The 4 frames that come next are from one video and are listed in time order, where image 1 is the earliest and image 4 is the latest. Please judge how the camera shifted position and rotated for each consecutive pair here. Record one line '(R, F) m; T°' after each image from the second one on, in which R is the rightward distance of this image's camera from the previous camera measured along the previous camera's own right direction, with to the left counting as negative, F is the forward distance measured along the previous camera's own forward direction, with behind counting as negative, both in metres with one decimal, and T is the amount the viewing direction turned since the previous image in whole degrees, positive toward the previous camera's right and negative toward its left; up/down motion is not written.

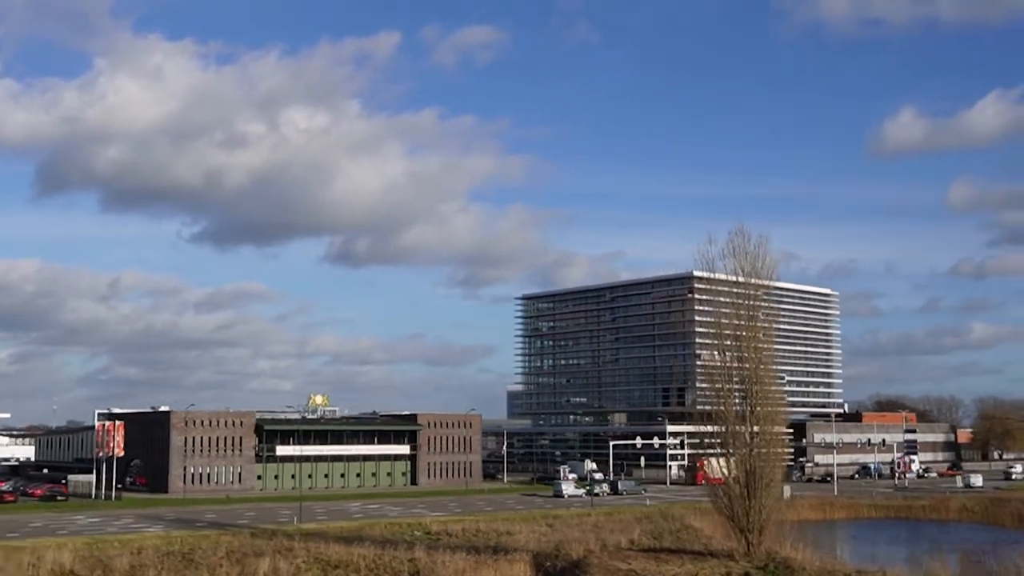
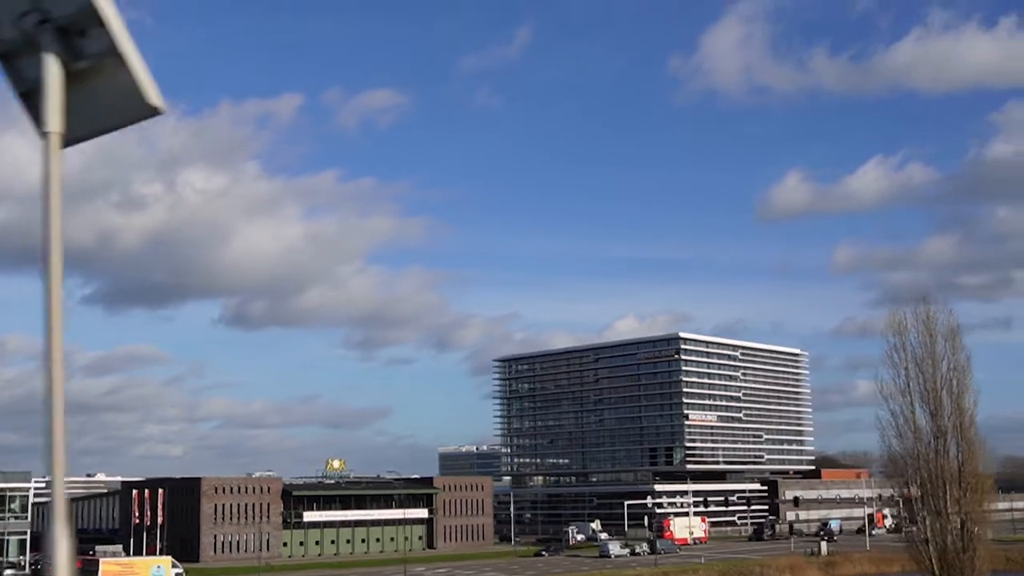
(-10.8, -1.5) m; +5°
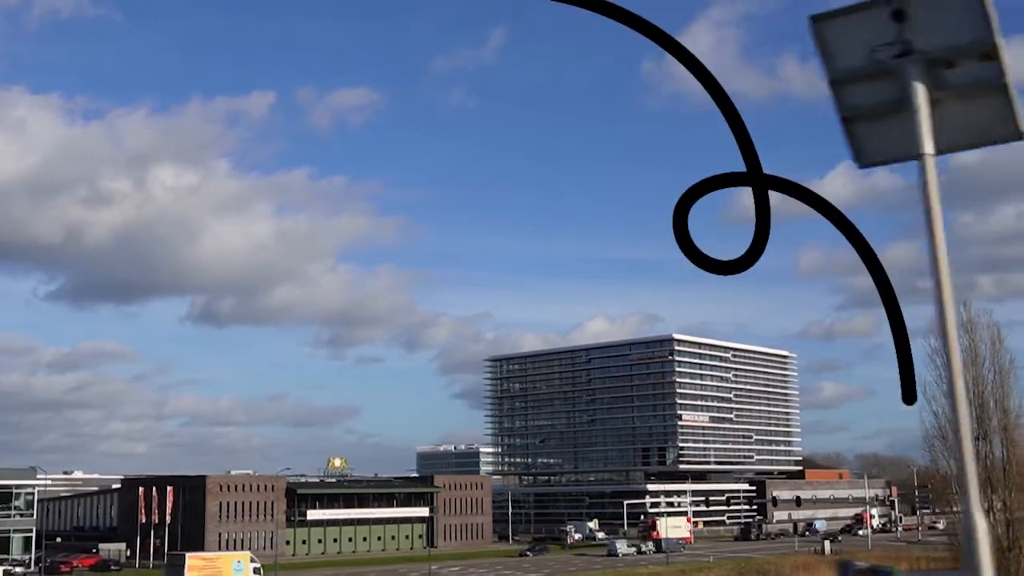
(-2.9, -0.4) m; +1°
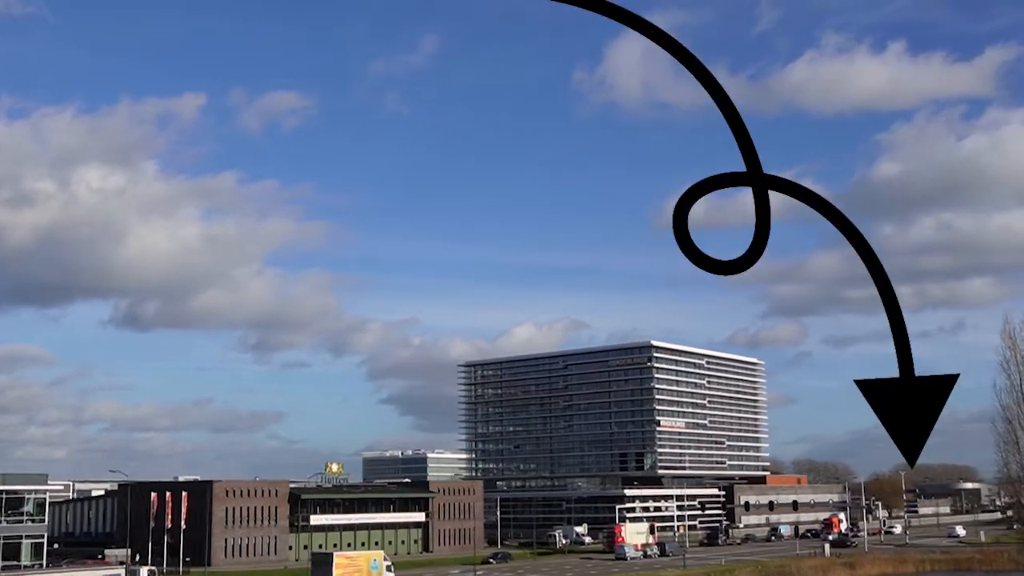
(-6.3, -1.2) m; +3°
